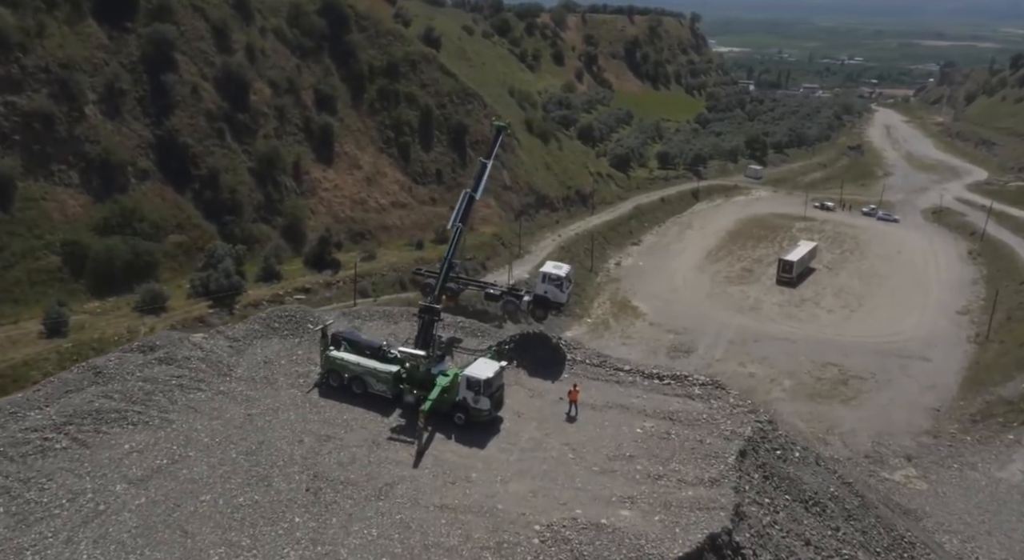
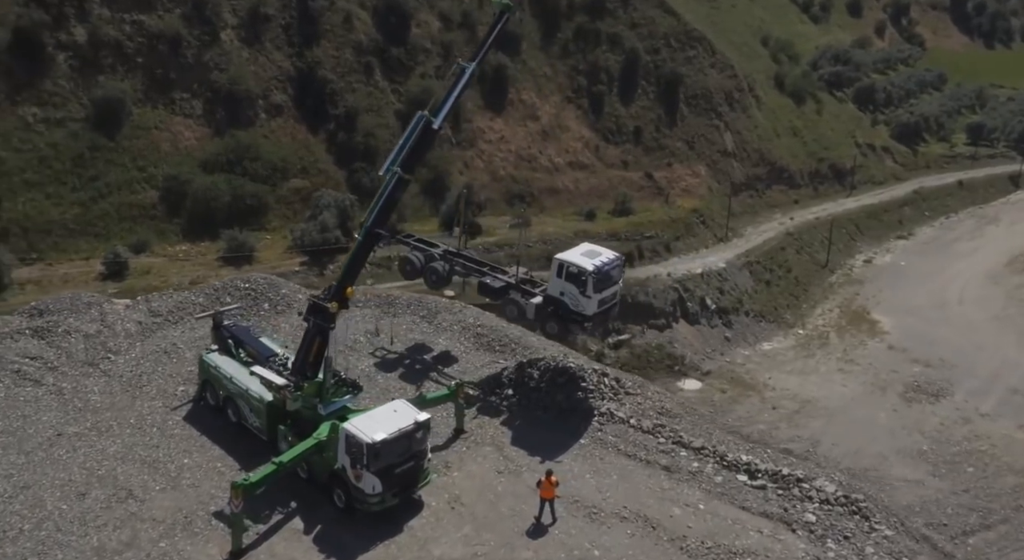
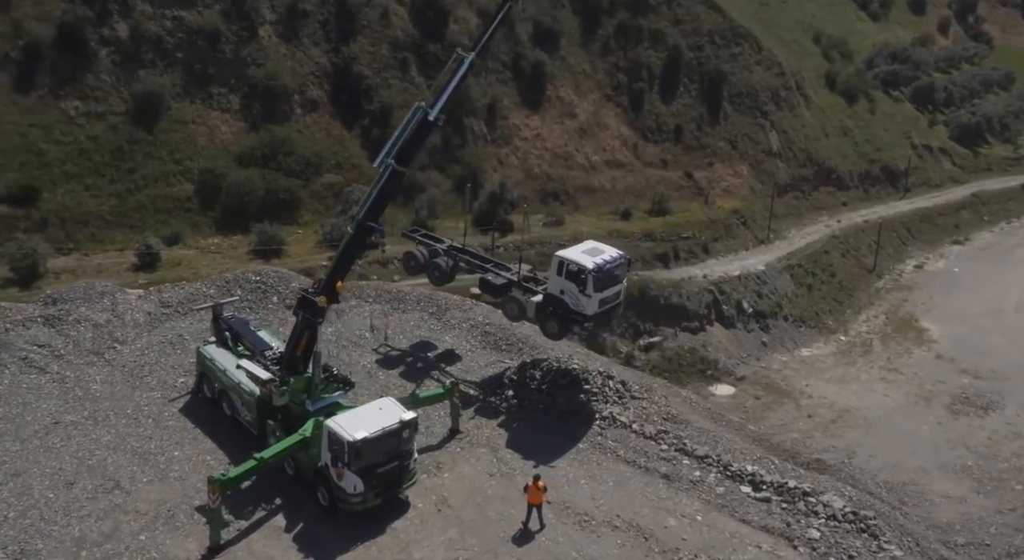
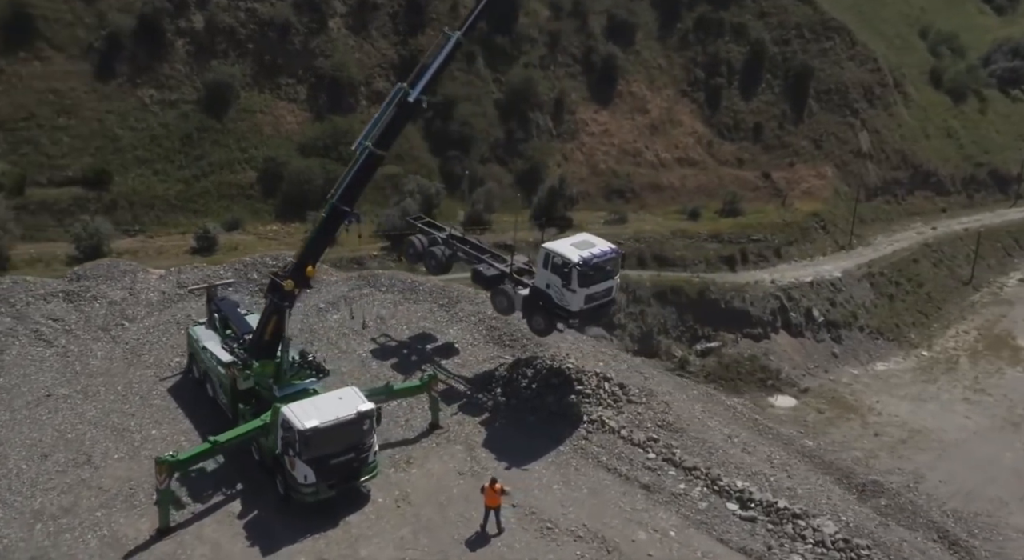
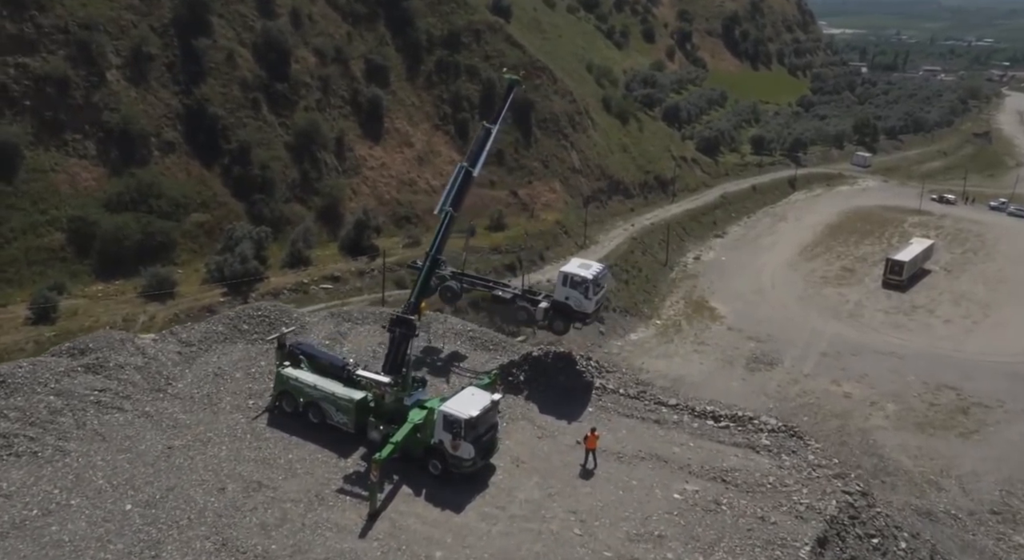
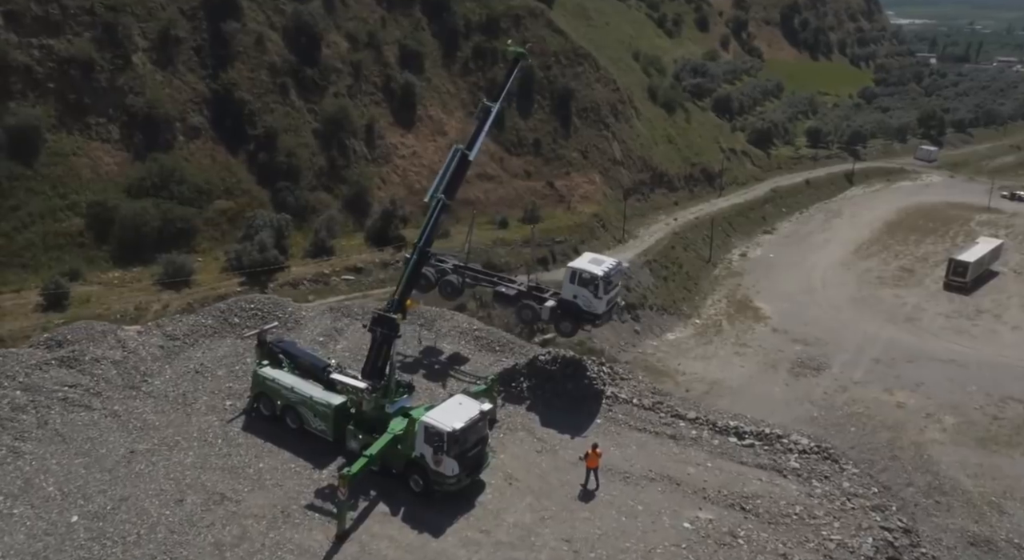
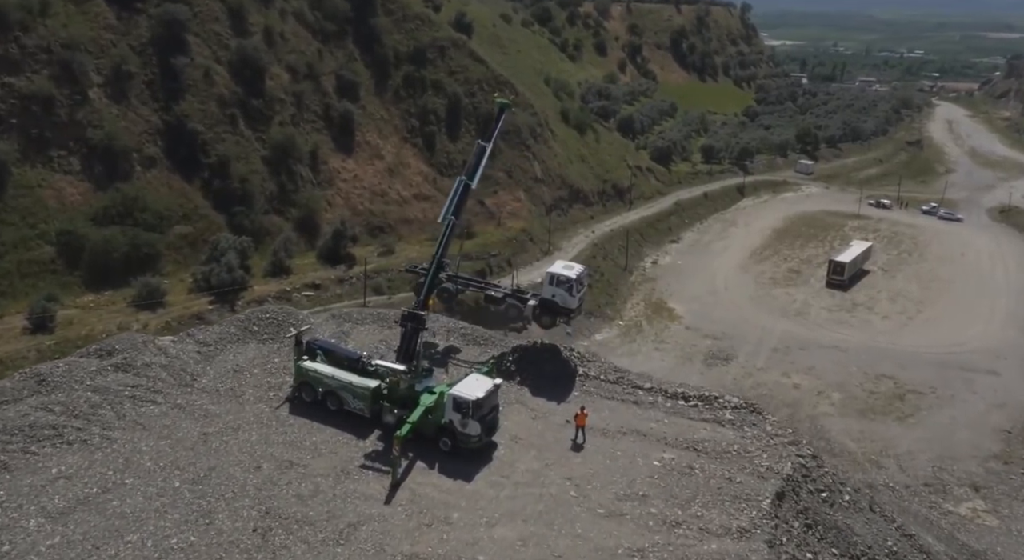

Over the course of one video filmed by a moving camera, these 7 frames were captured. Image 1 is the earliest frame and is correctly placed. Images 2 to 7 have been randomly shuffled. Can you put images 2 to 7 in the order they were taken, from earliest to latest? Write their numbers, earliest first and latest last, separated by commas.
7, 5, 6, 2, 3, 4
